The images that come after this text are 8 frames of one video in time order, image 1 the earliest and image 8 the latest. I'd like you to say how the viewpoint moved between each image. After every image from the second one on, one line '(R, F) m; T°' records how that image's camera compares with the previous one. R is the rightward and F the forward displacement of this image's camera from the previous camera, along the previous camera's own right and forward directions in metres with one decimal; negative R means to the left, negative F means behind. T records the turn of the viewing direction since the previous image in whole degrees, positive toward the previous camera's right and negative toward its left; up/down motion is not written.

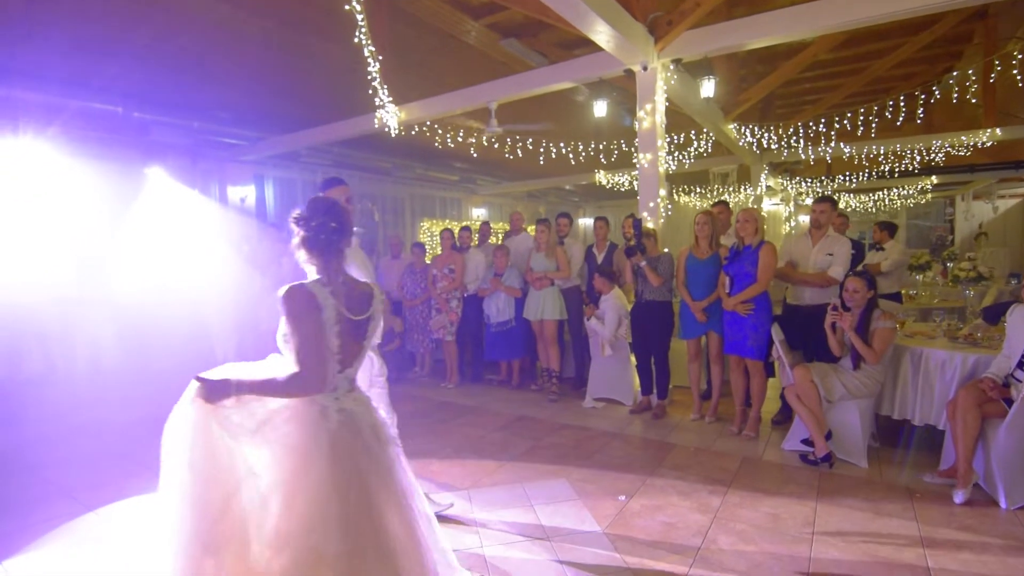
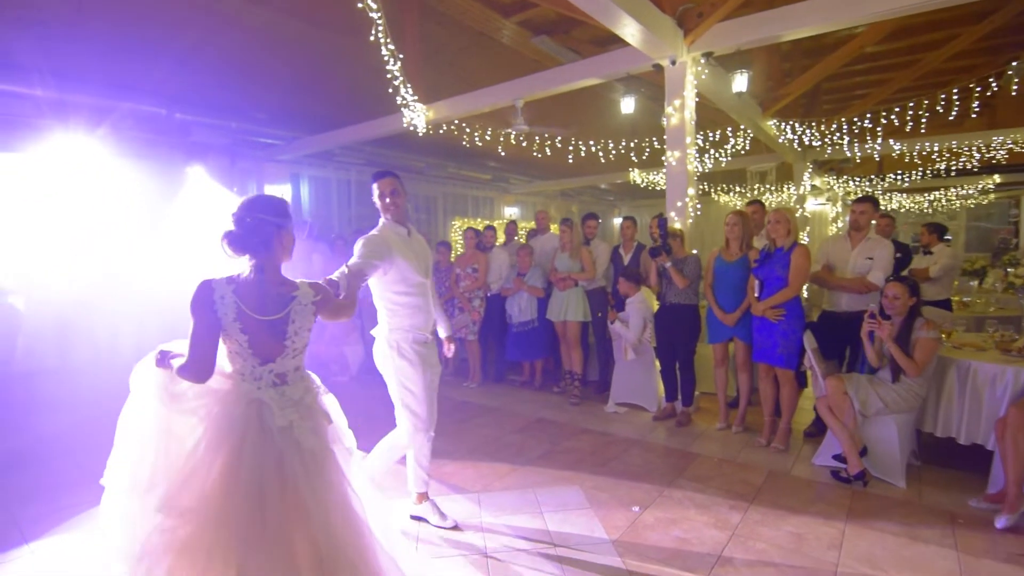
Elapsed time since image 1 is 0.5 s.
(+0.1, +0.1) m; -4°
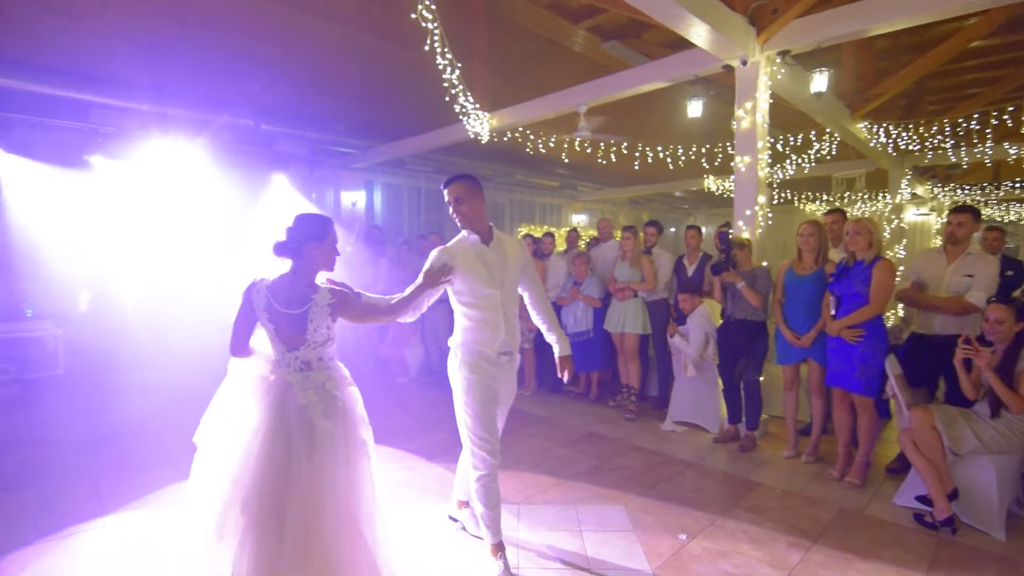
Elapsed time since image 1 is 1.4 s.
(+0.1, +0.1) m; -8°
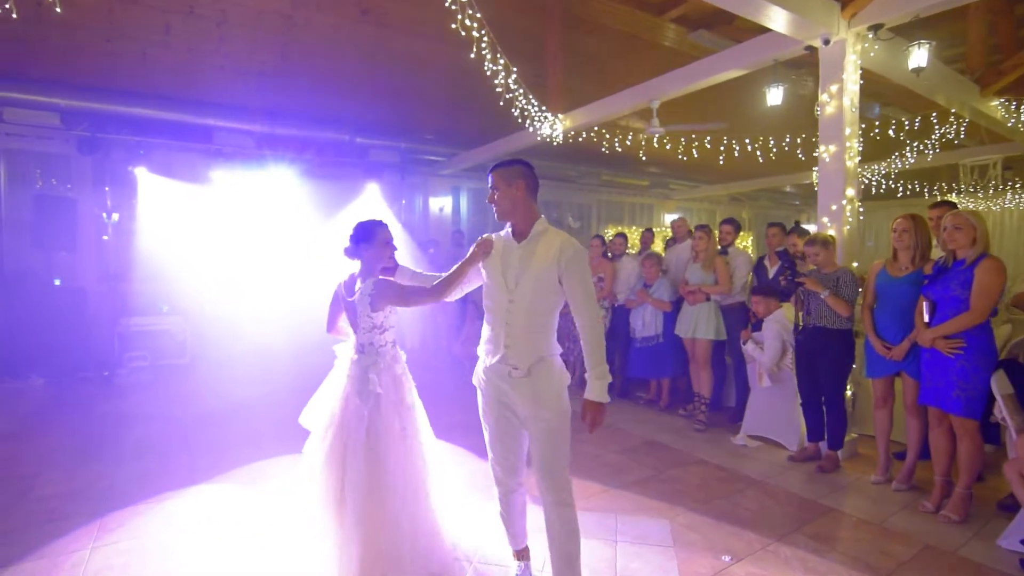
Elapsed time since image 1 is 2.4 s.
(+0.4, 0.0) m; -11°
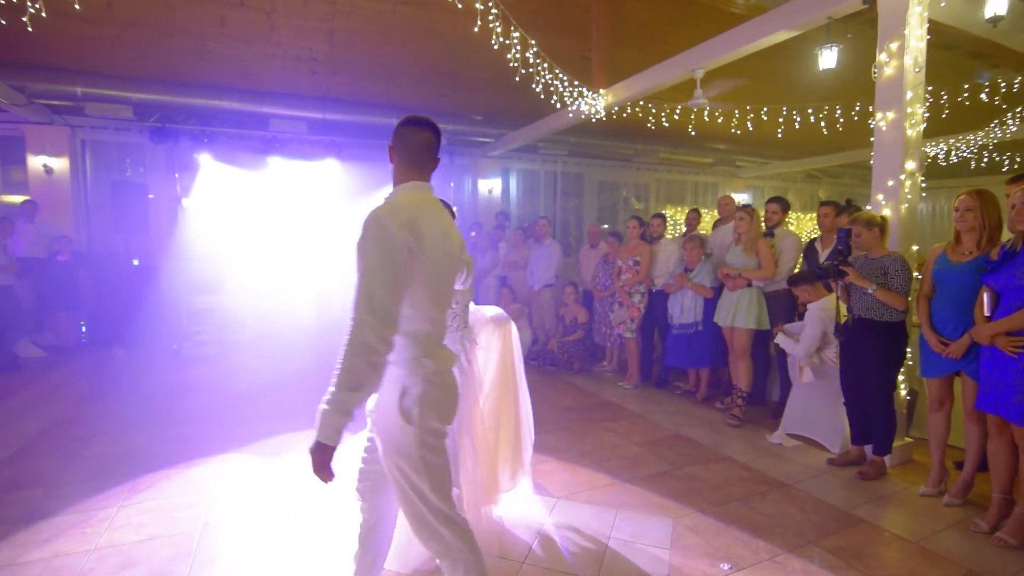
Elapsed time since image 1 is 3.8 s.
(+0.4, +0.1) m; -8°
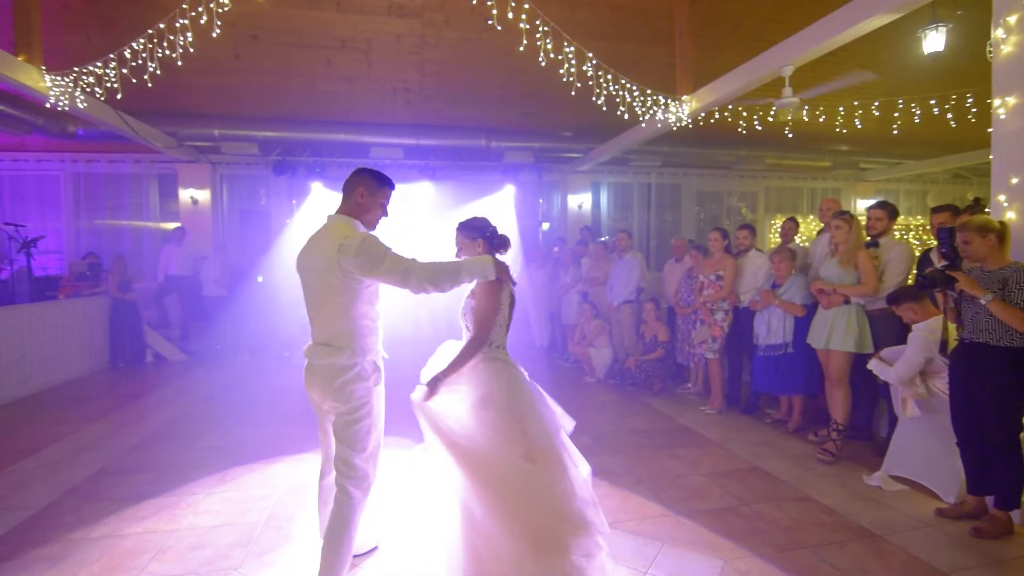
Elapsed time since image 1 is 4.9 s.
(+0.4, +0.1) m; -13°
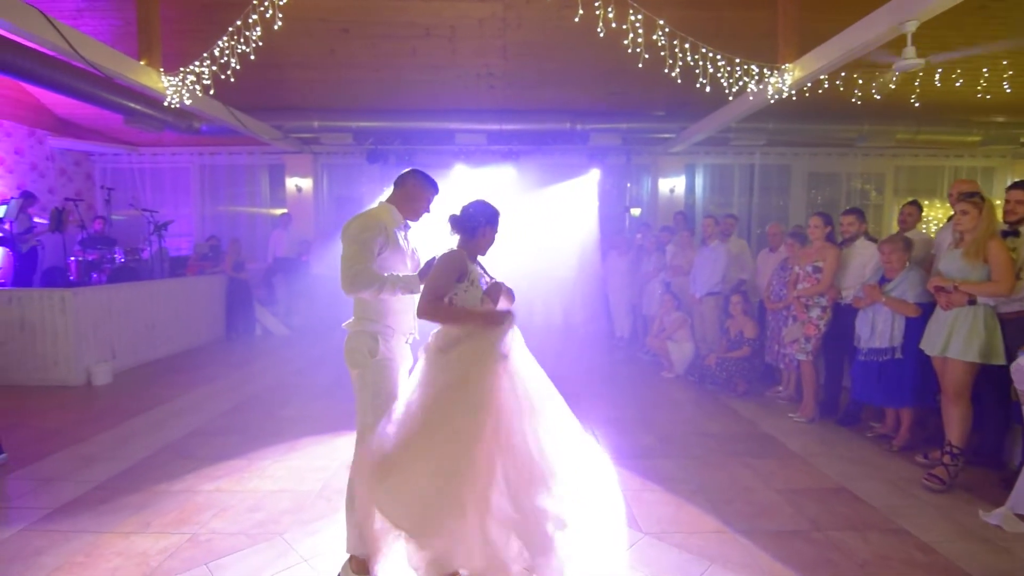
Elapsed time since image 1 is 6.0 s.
(+0.3, +0.1) m; -11°
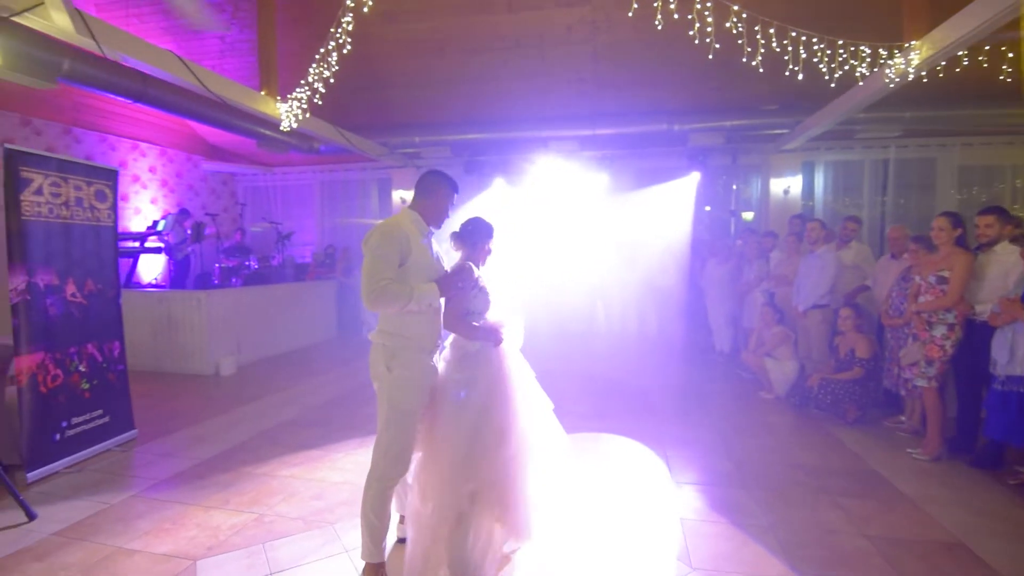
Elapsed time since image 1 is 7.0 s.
(+0.4, +0.1) m; -13°
